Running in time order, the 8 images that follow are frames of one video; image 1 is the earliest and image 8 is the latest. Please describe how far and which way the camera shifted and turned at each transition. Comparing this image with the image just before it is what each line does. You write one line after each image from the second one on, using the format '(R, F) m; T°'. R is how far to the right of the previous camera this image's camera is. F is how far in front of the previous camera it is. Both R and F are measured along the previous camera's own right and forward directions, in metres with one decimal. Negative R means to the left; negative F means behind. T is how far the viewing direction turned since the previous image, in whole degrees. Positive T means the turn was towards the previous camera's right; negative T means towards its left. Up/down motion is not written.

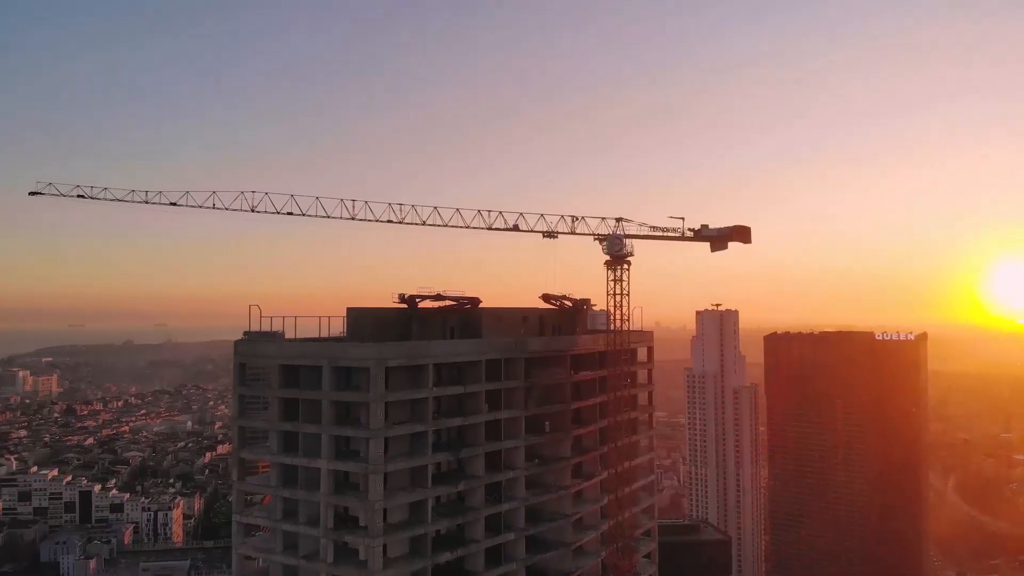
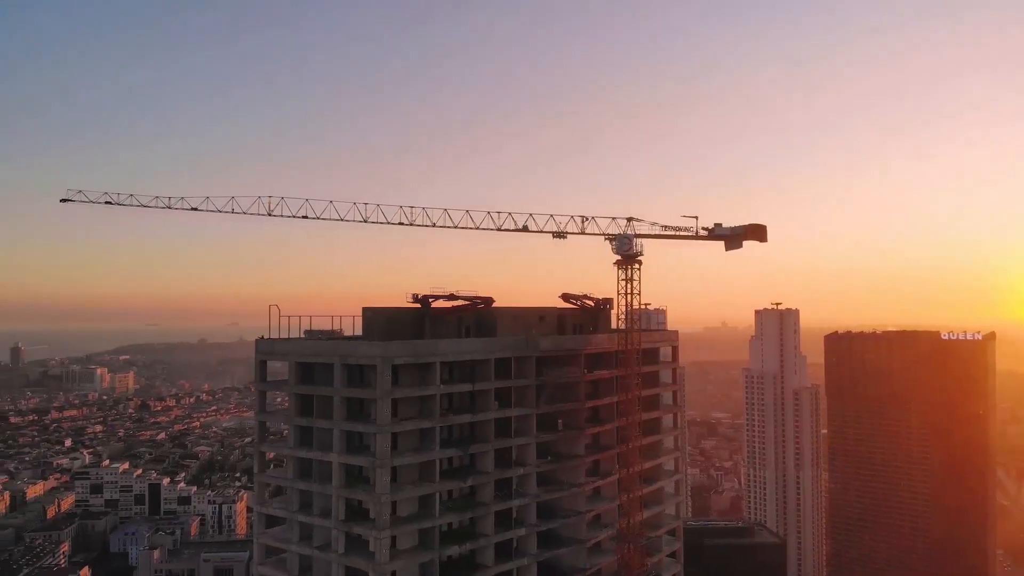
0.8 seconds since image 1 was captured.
(+1.9, -0.4) m; -4°
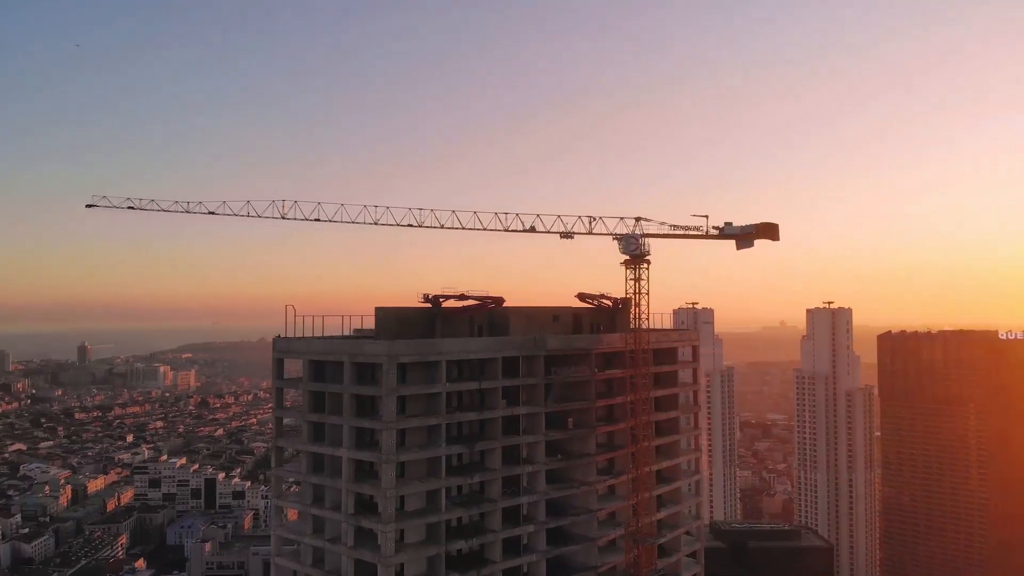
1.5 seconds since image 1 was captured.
(+1.6, -0.4) m; -3°
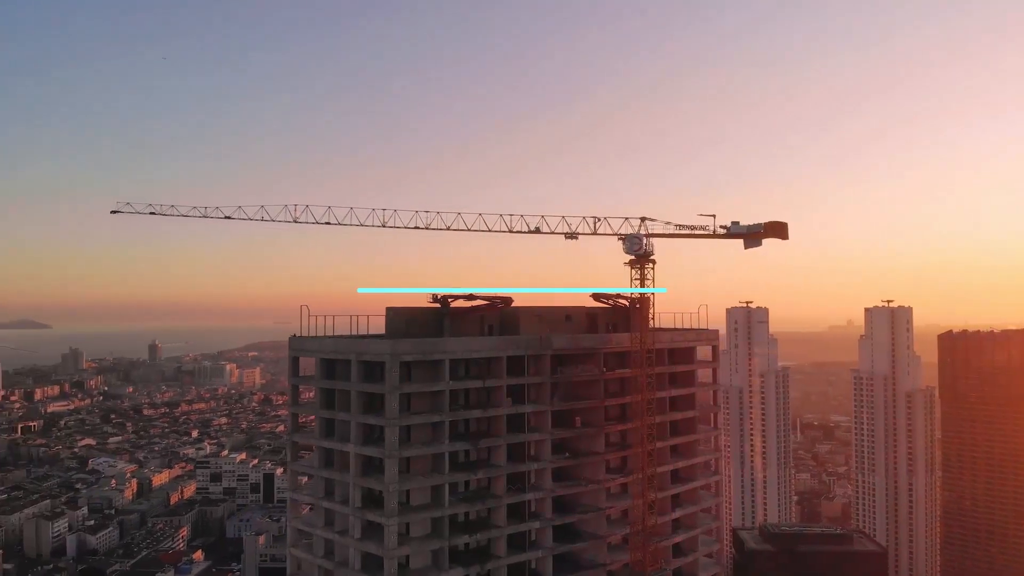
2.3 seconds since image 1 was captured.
(+2.0, -0.5) m; -4°
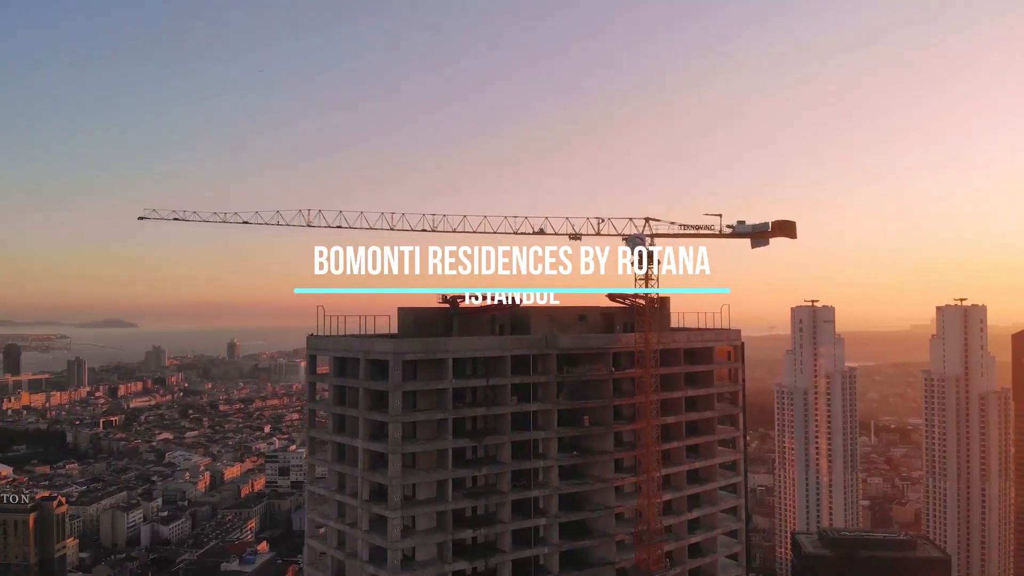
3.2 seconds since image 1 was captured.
(+2.5, -0.6) m; -4°
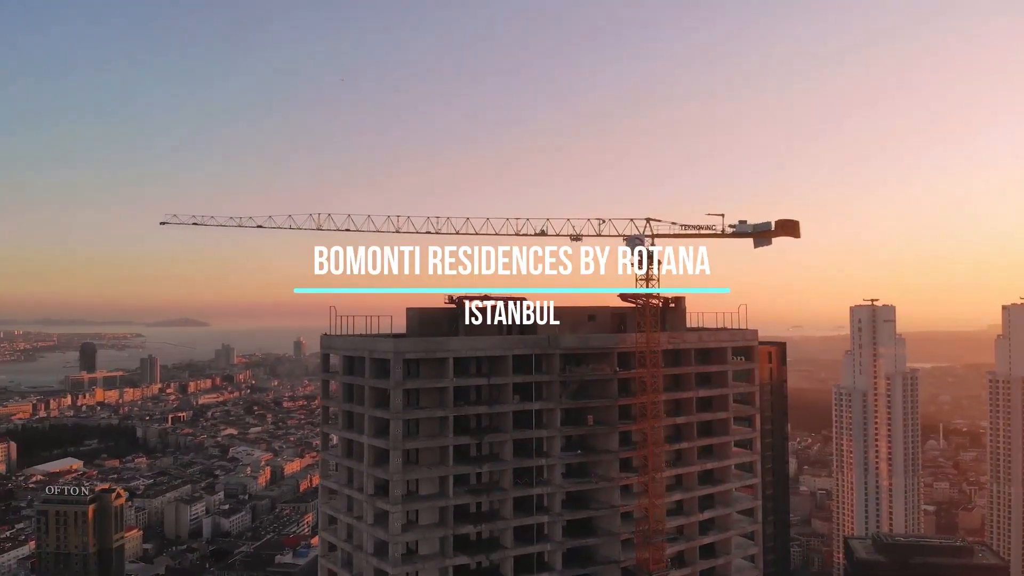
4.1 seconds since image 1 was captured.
(+2.3, -0.5) m; -4°
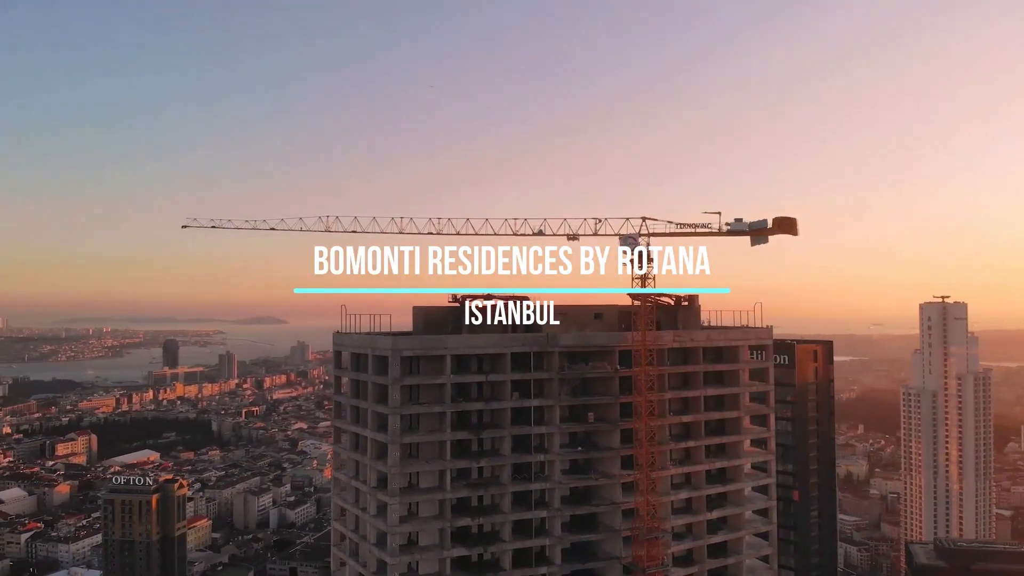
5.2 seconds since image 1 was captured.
(+2.8, -0.7) m; -4°
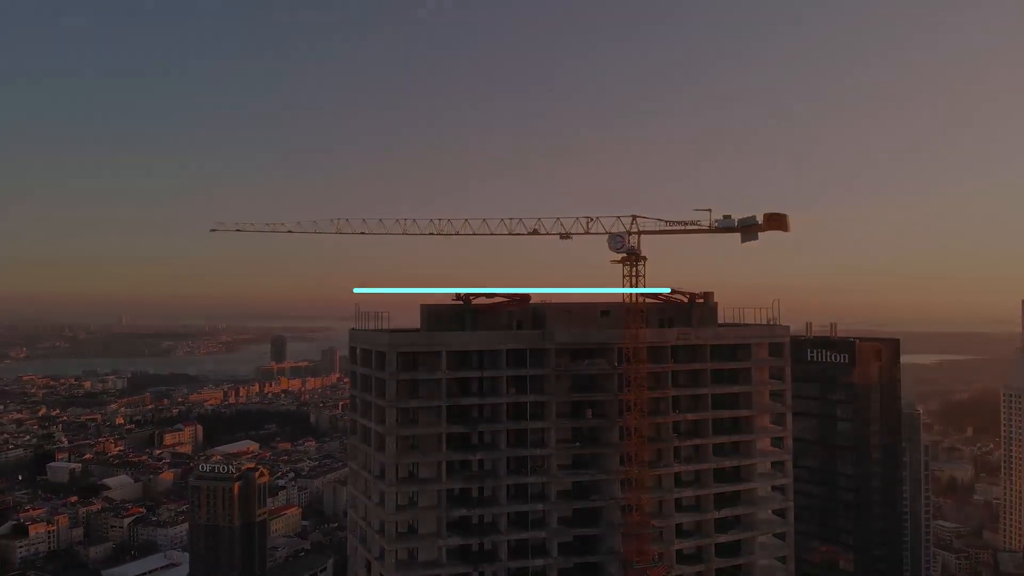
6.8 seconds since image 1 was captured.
(+4.1, -0.9) m; -6°
